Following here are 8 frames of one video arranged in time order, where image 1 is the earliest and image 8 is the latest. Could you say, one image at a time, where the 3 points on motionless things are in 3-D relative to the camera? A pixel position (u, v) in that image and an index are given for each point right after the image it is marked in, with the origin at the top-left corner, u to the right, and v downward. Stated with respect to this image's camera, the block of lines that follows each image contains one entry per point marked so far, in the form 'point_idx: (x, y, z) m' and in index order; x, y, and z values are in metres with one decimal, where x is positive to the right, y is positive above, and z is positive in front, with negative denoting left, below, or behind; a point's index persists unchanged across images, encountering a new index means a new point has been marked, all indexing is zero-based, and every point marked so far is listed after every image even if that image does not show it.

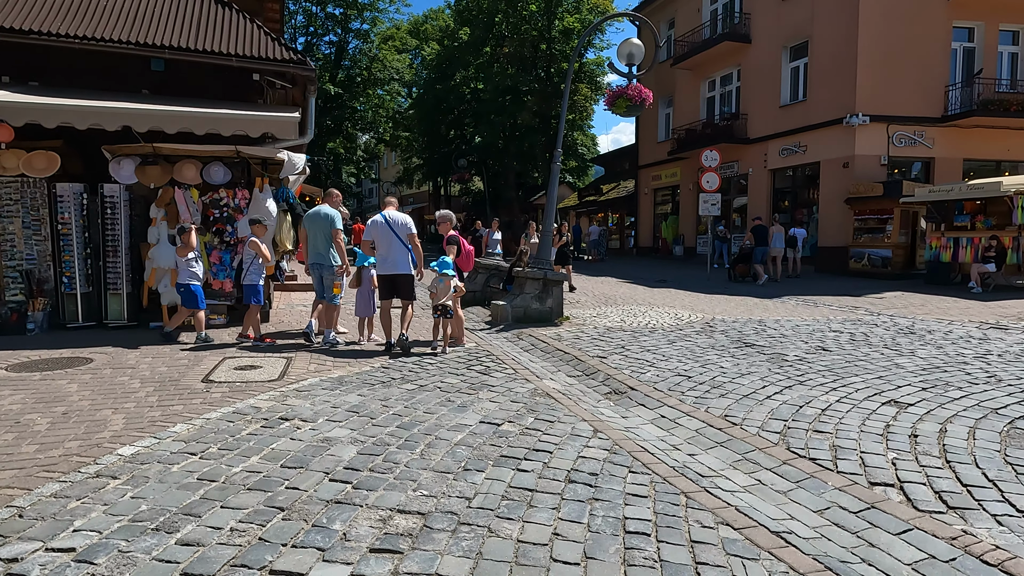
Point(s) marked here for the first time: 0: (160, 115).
0: (-4.2, +2.1, +7.7) m
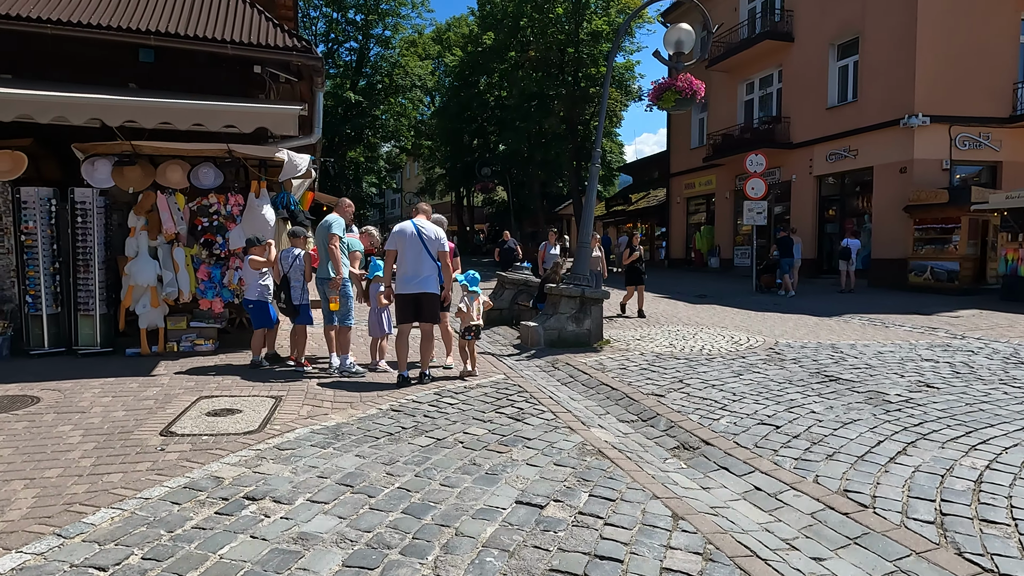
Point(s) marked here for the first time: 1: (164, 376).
0: (-3.8, +1.8, +6.5) m
1: (-3.4, -0.9, +6.3) m
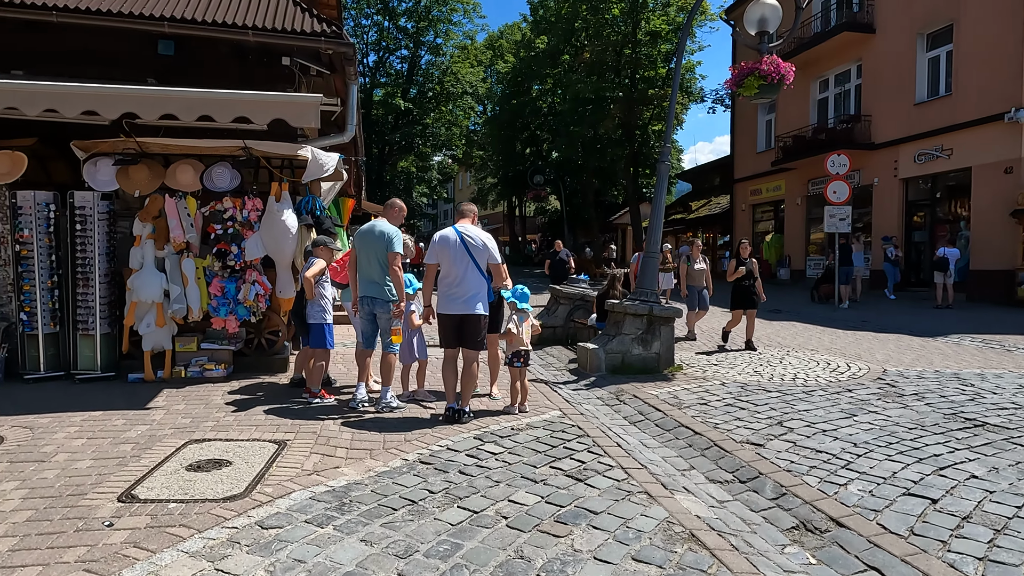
0: (-3.3, +1.7, +5.7) m
1: (-2.9, -1.0, +5.3) m
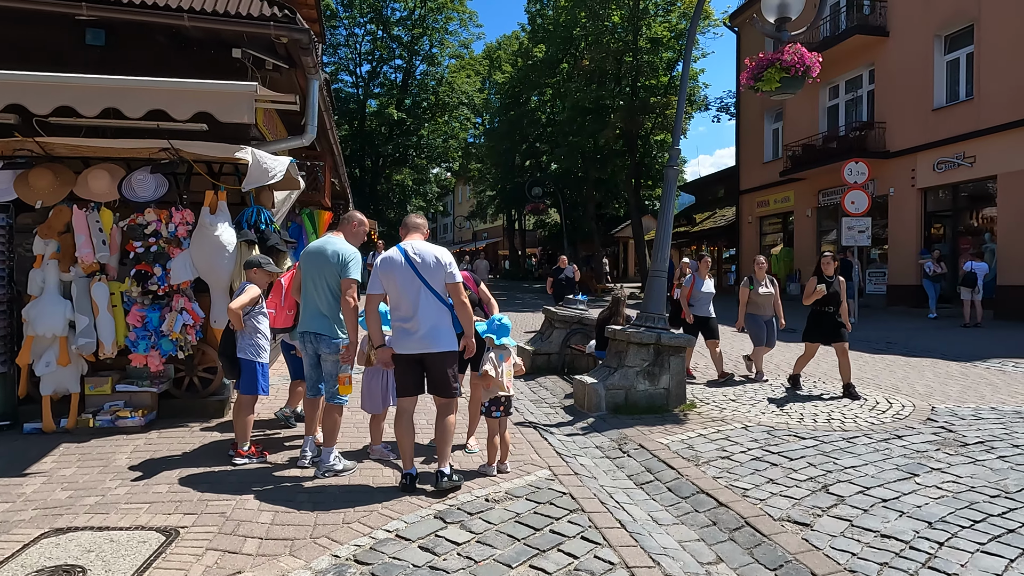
0: (-3.5, +1.5, +4.6) m
1: (-3.1, -1.2, +4.2) m
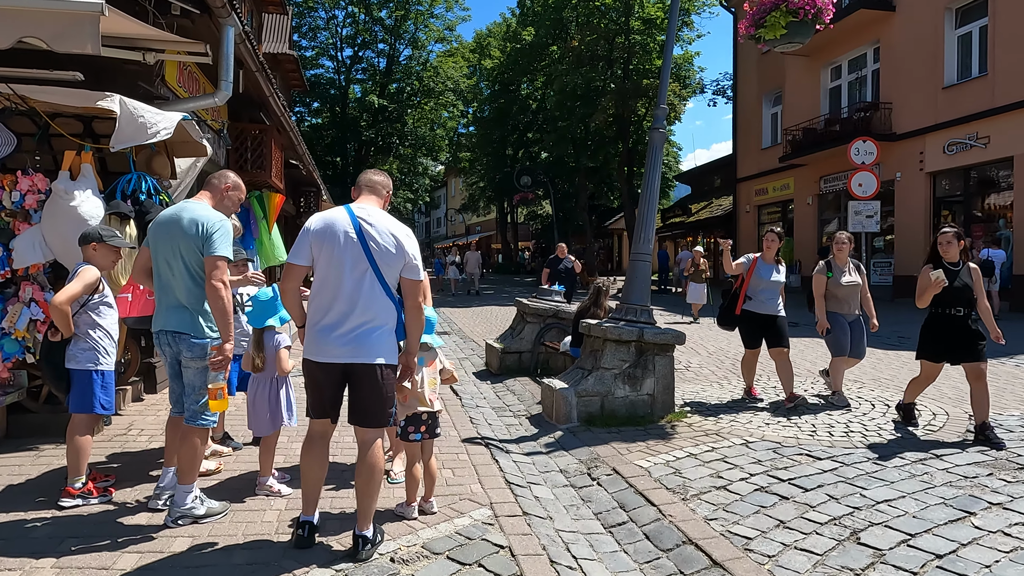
0: (-3.9, +1.5, +3.5) m
1: (-3.5, -1.1, +3.1) m
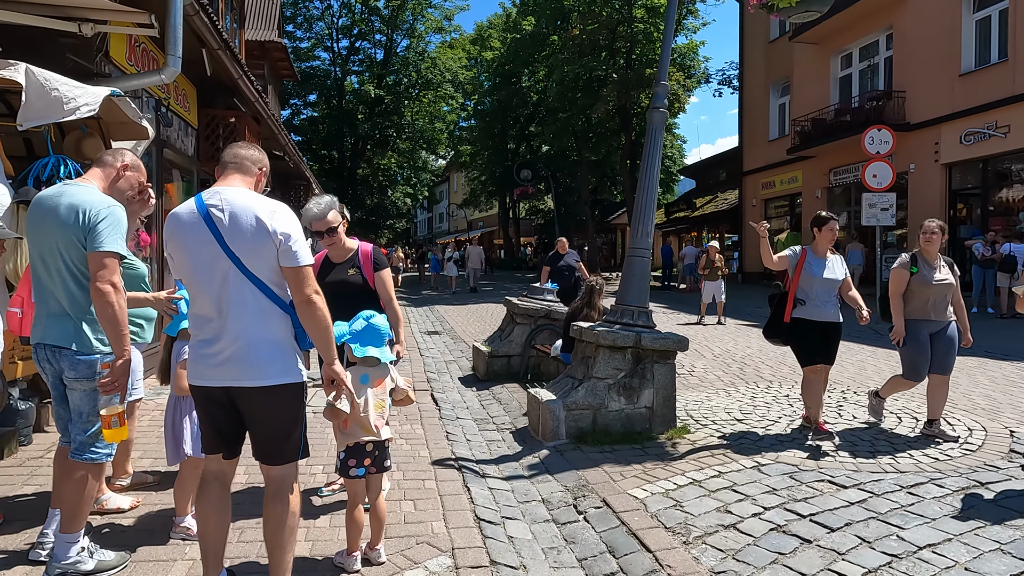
0: (-4.1, +1.5, +2.8) m
1: (-3.7, -1.2, +2.5) m
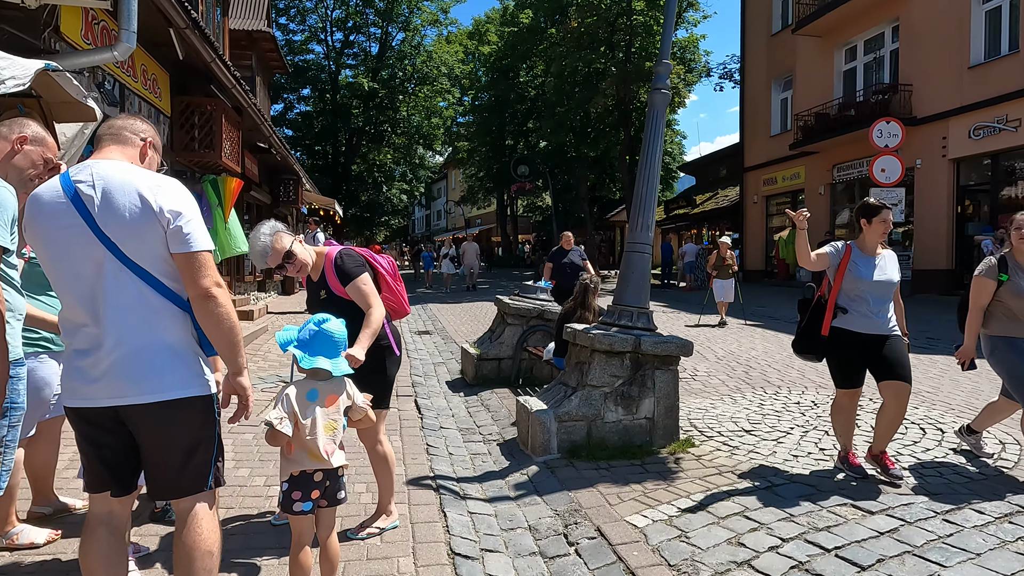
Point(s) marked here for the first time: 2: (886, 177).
0: (-4.2, +1.5, +2.4) m
1: (-3.7, -1.1, +2.0) m
2: (+6.7, +2.0, +11.6) m
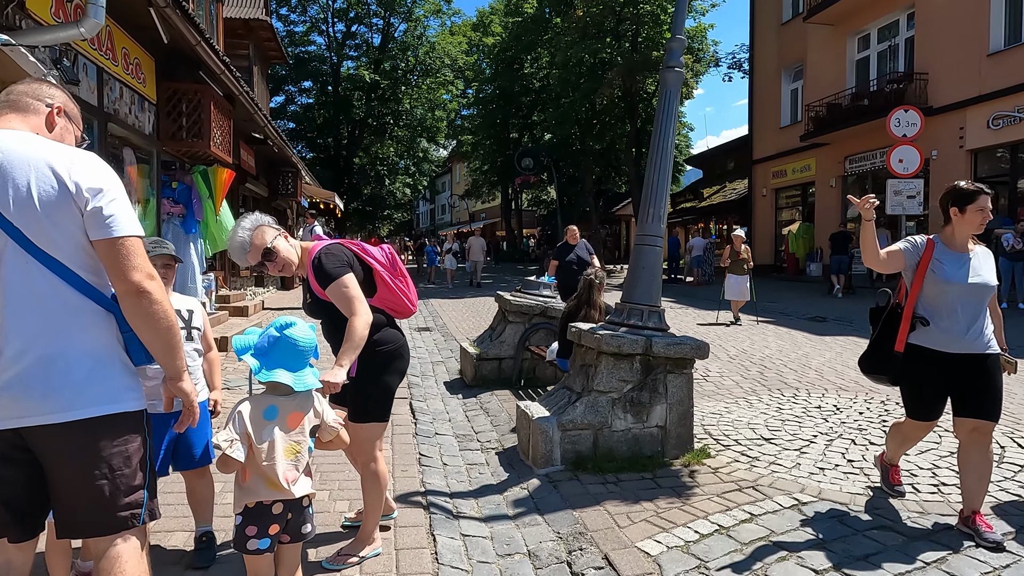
0: (-4.2, +1.5, +2.0) m
1: (-3.8, -1.1, +1.6) m
2: (+6.8, +2.1, +11.1) m
